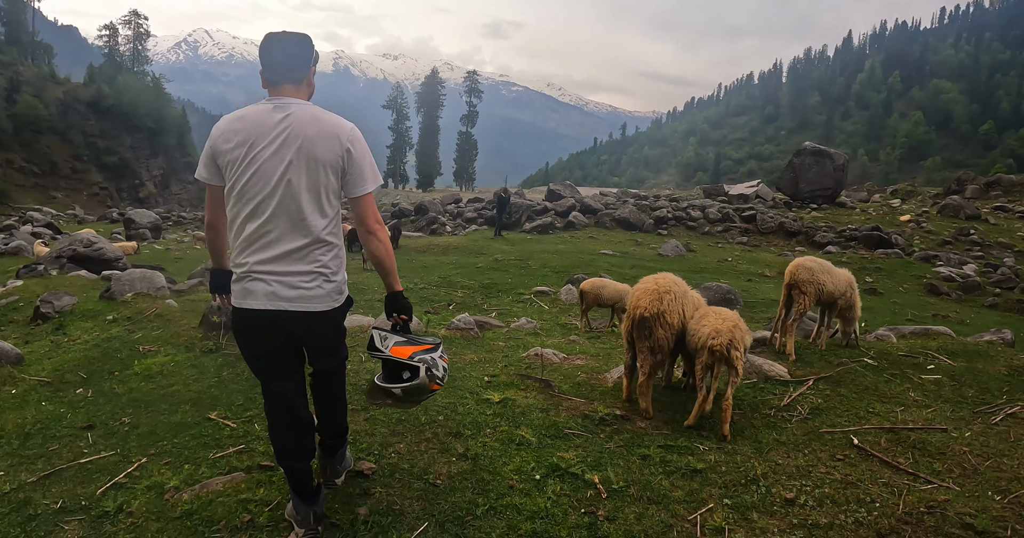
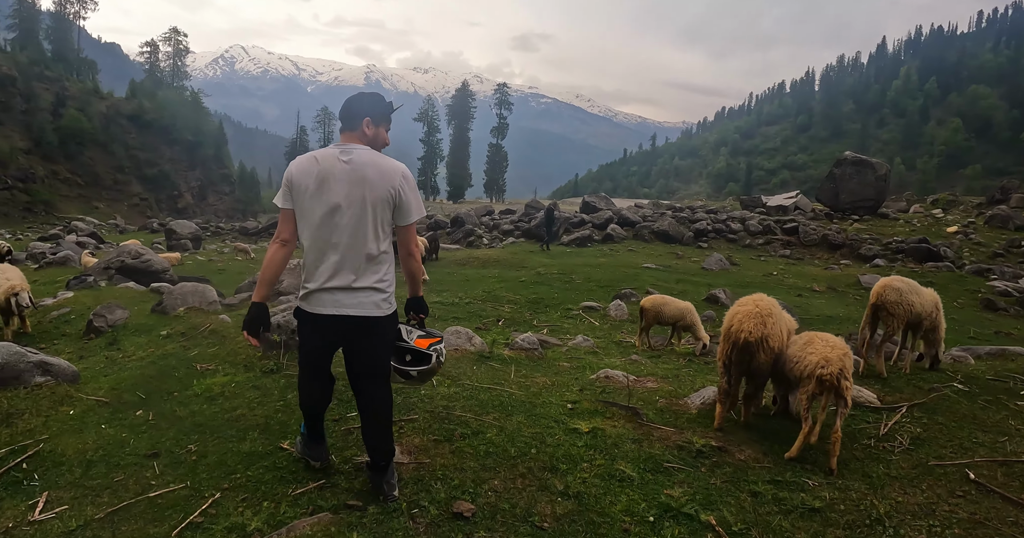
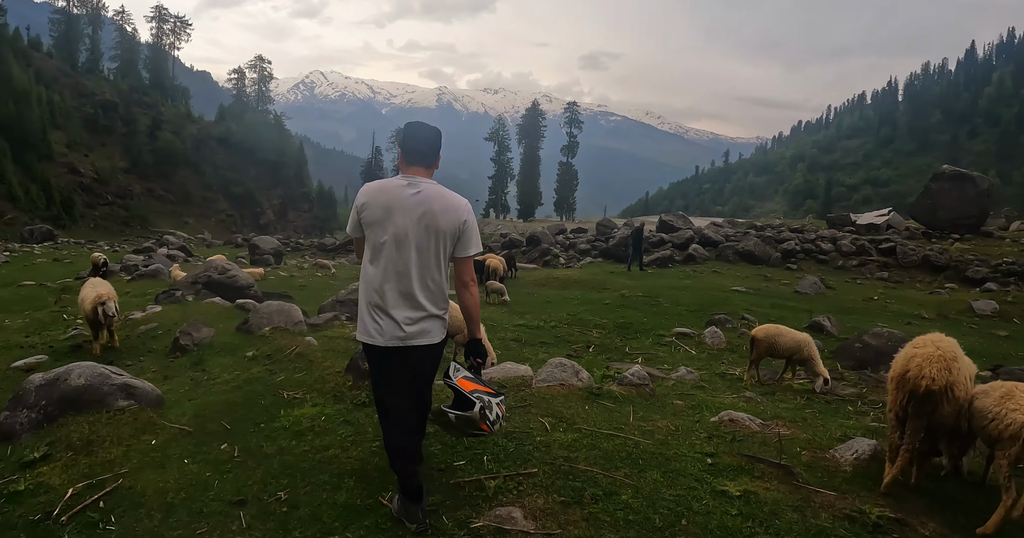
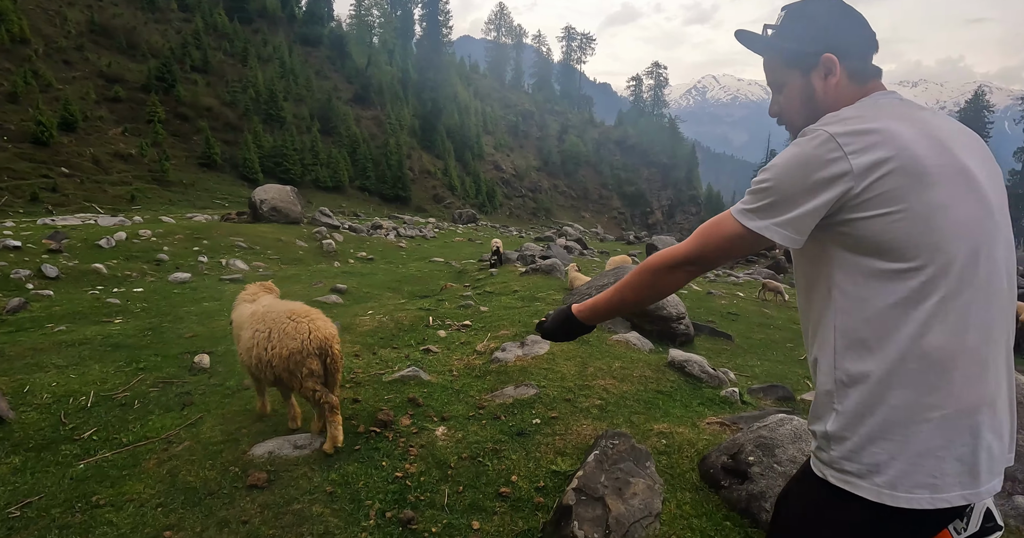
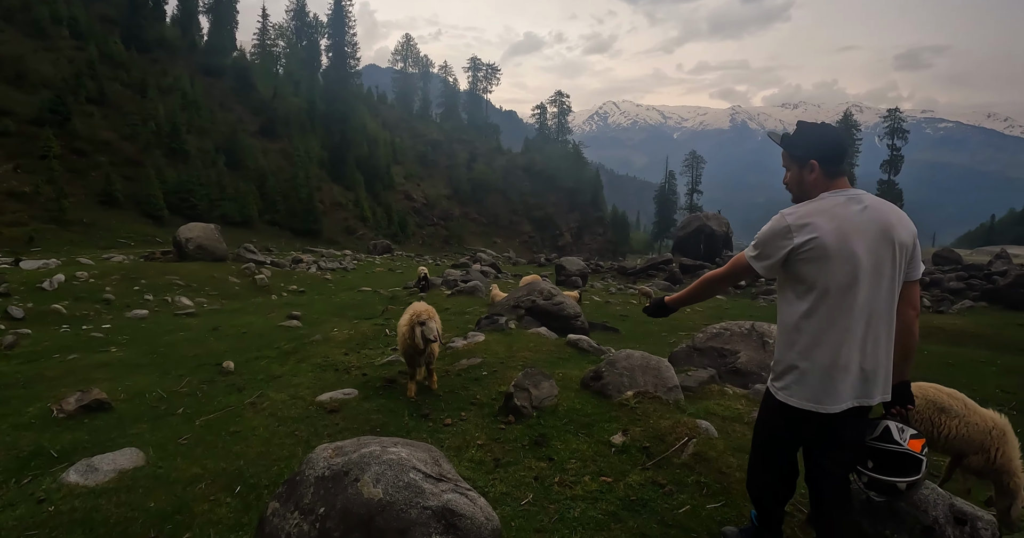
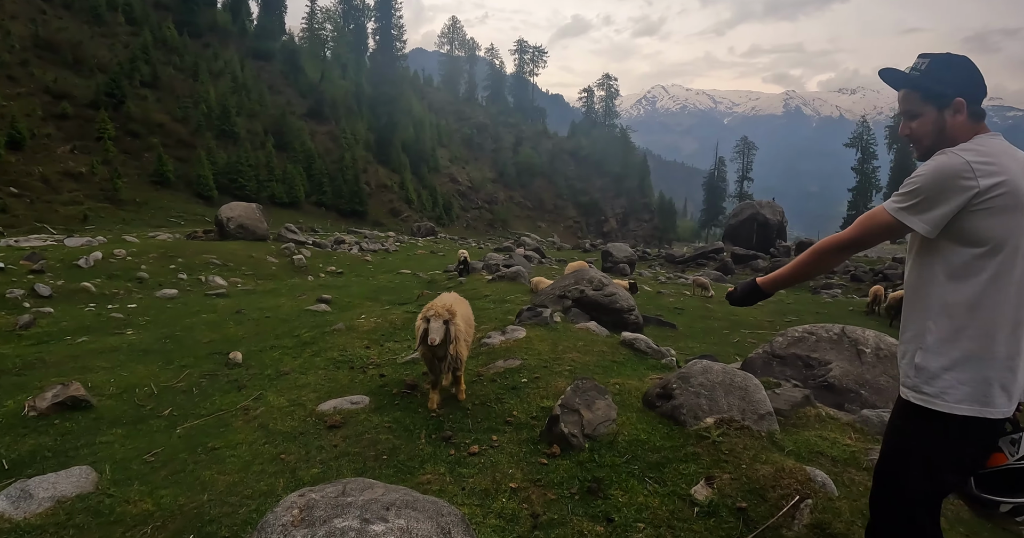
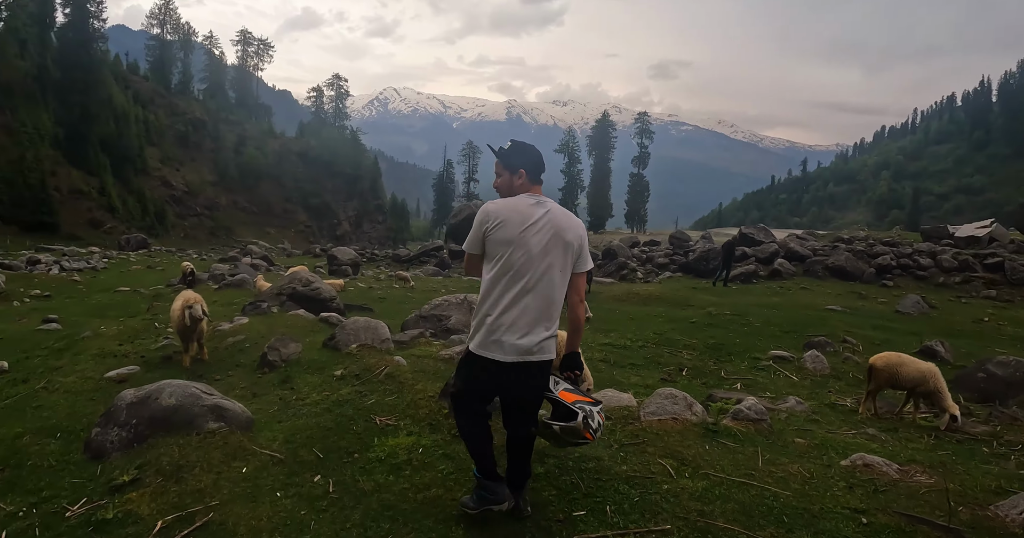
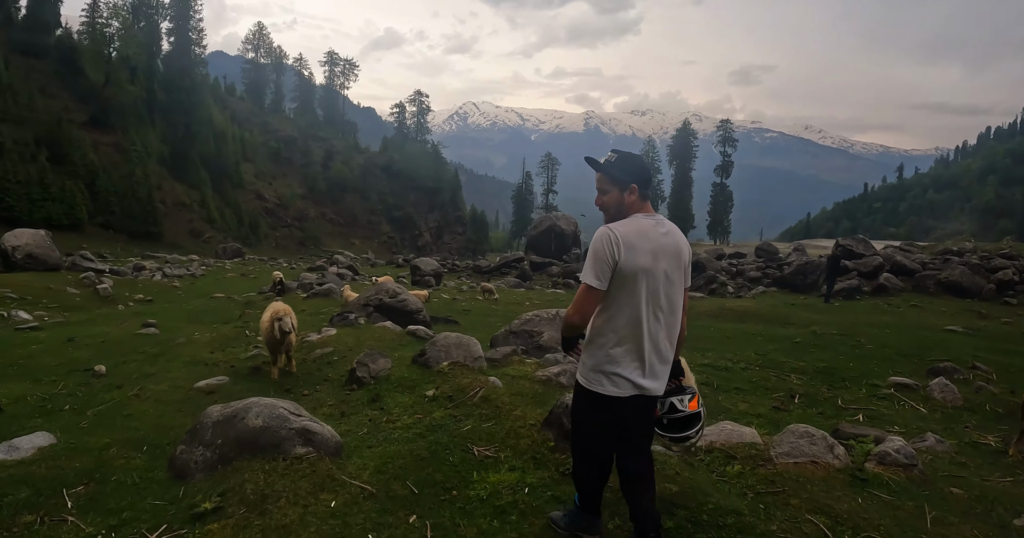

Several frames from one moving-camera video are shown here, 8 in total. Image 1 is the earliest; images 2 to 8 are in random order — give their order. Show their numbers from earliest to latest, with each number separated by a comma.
2, 3, 7, 8, 5, 6, 4
